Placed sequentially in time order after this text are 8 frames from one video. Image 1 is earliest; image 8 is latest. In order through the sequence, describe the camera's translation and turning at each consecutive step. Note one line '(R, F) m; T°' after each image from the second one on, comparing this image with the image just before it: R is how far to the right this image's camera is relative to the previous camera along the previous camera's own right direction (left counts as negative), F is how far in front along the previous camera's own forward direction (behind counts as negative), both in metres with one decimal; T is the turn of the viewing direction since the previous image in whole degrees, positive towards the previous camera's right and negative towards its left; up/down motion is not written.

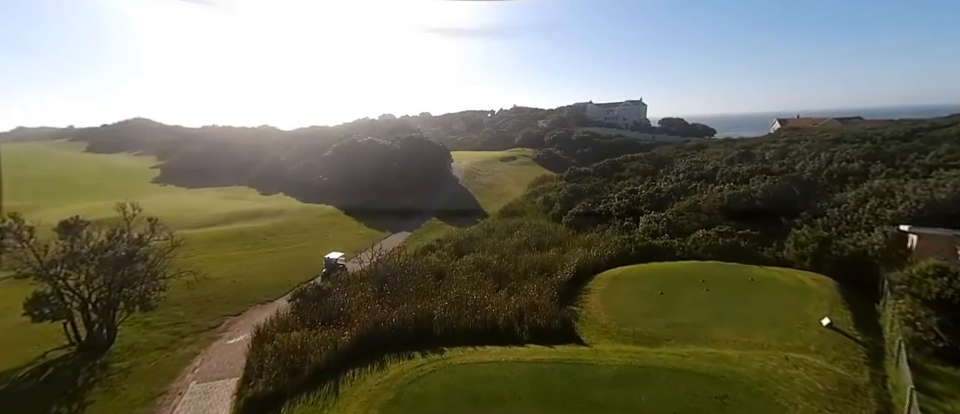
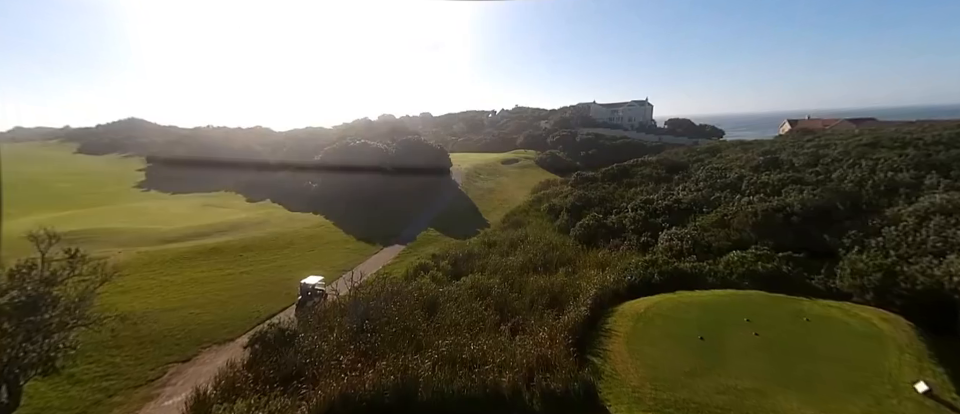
(+0.1, +2.6) m; 0°
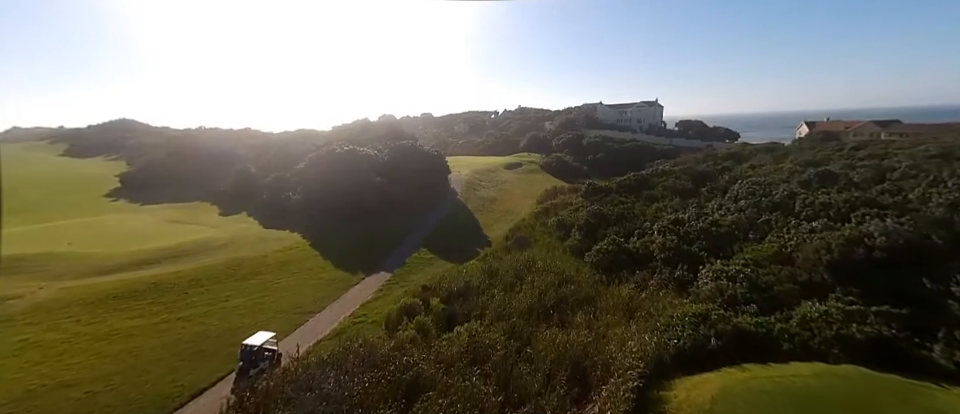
(+0.2, +4.1) m; 0°
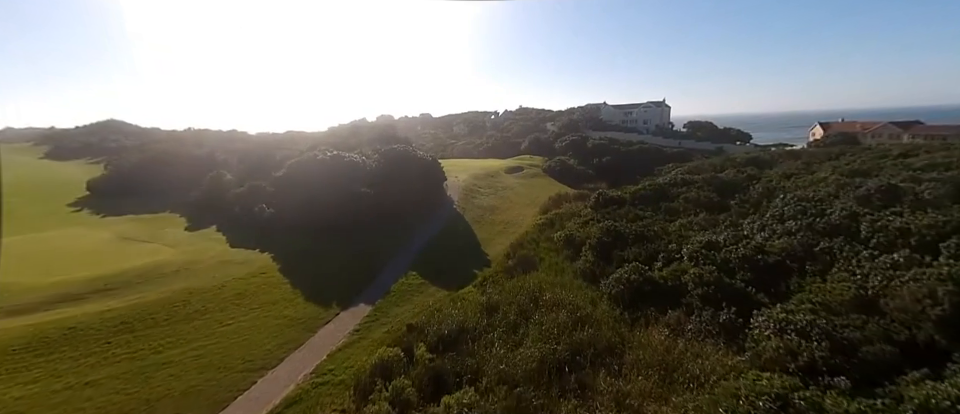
(+0.2, +3.7) m; 0°
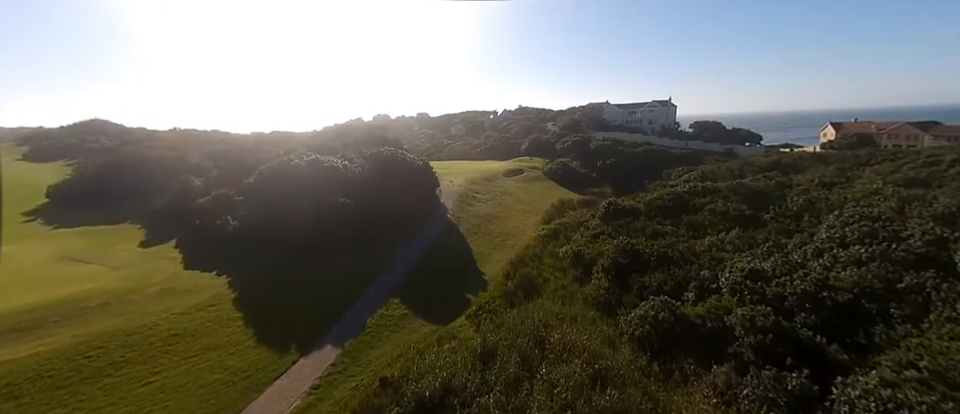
(+0.3, +3.6) m; 0°
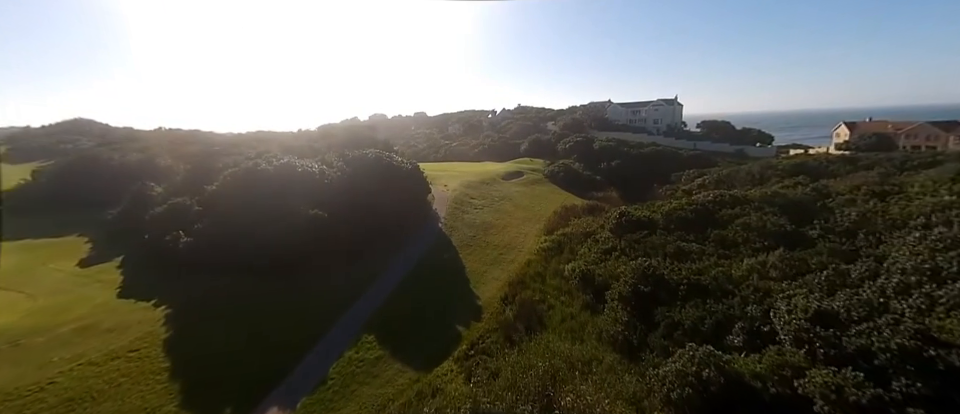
(+0.3, +3.6) m; 0°
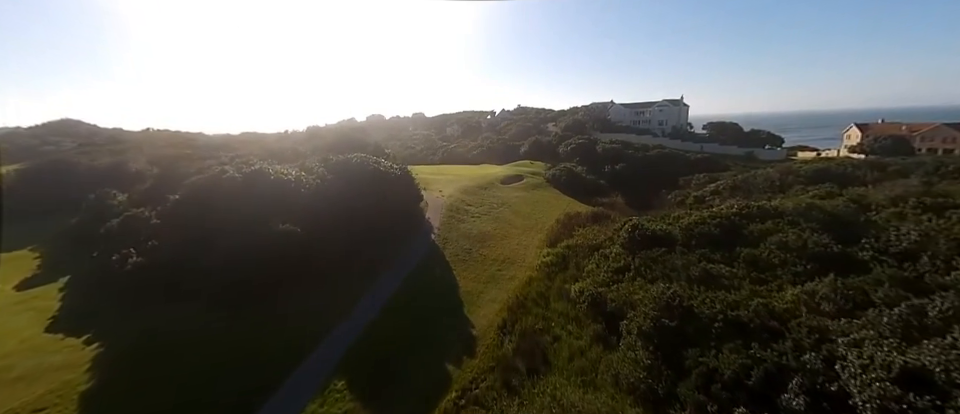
(+0.2, +2.8) m; 0°
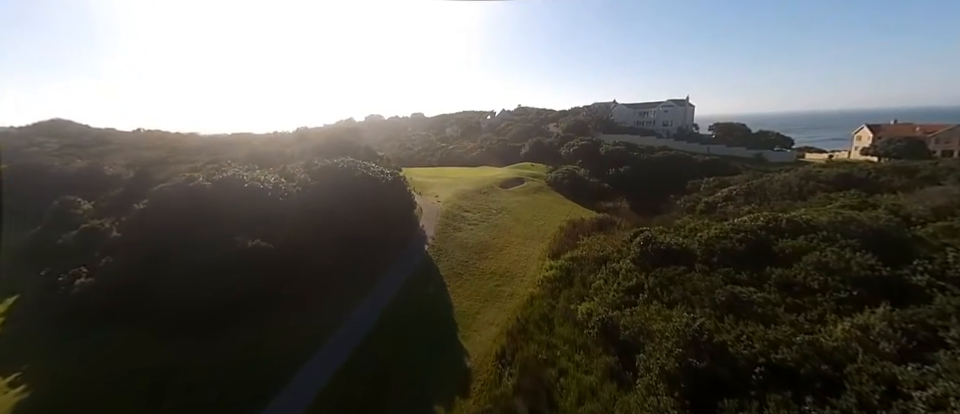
(+0.2, +2.2) m; 0°
